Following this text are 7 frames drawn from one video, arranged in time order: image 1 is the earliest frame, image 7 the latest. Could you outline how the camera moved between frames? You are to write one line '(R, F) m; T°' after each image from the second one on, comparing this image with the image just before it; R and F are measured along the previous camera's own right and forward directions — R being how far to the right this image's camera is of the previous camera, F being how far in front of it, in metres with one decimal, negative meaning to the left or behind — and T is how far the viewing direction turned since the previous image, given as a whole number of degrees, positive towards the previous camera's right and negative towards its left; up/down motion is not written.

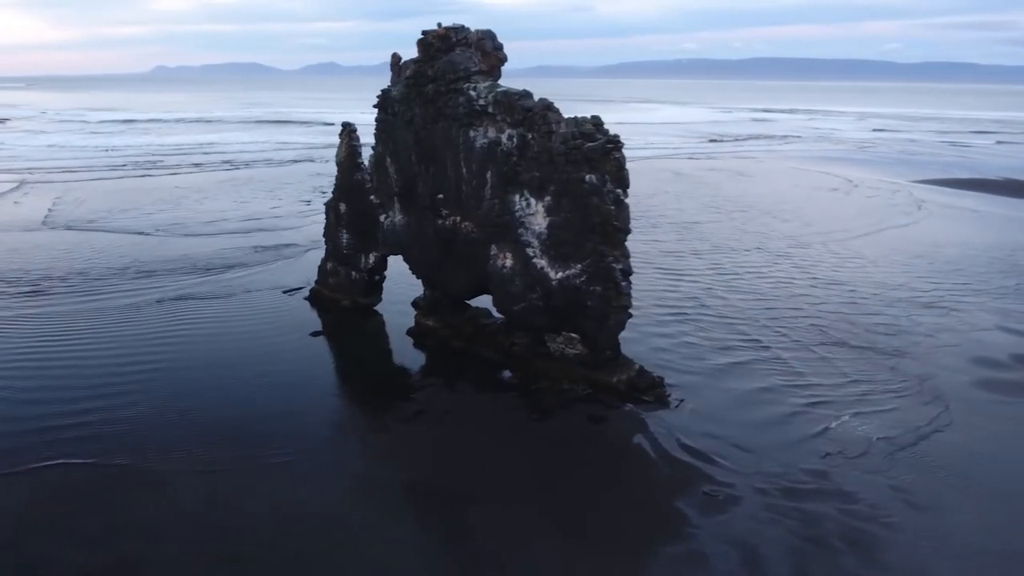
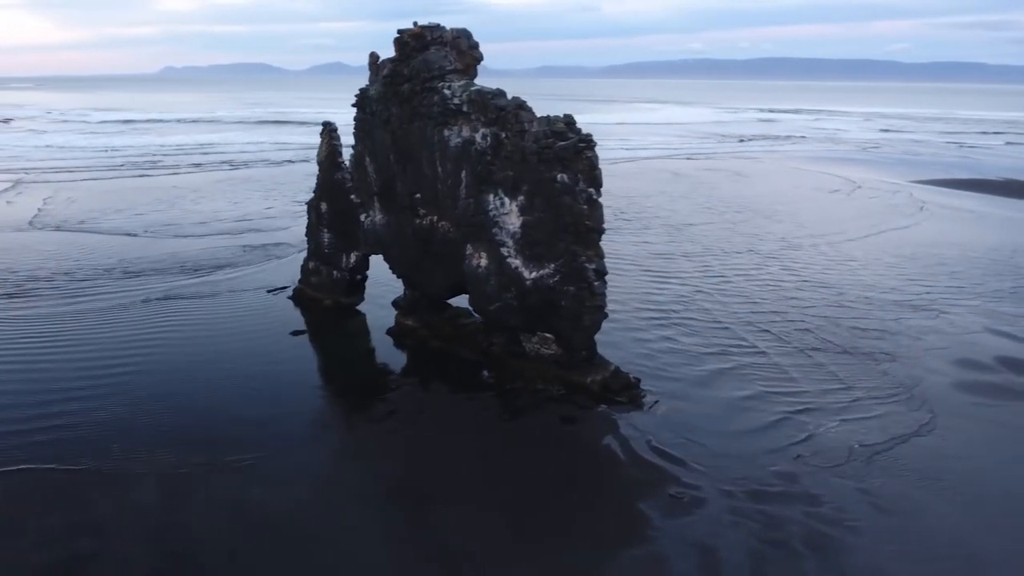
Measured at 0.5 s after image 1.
(+0.7, +0.1) m; -1°
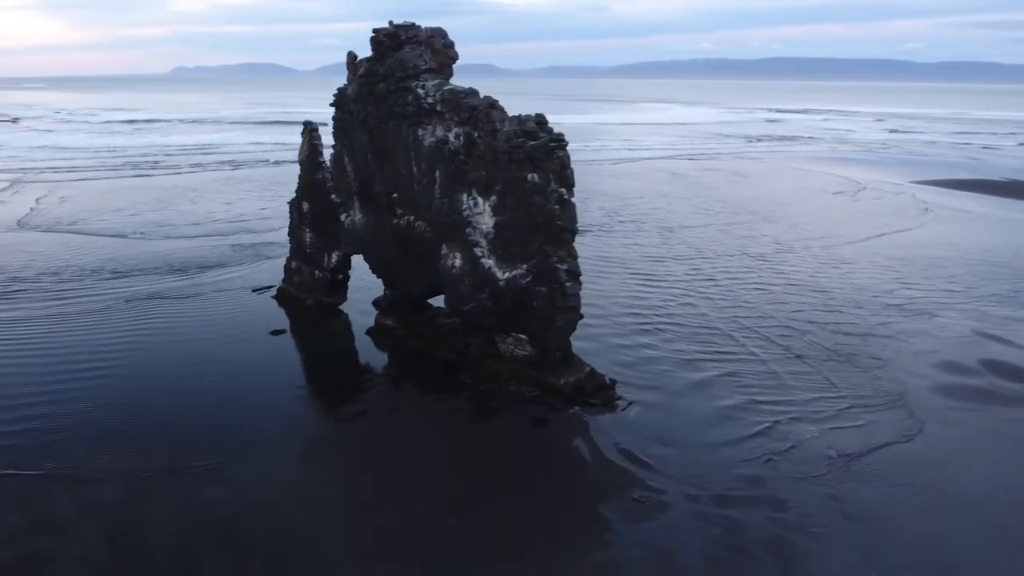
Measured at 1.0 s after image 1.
(+0.8, +0.1) m; -1°
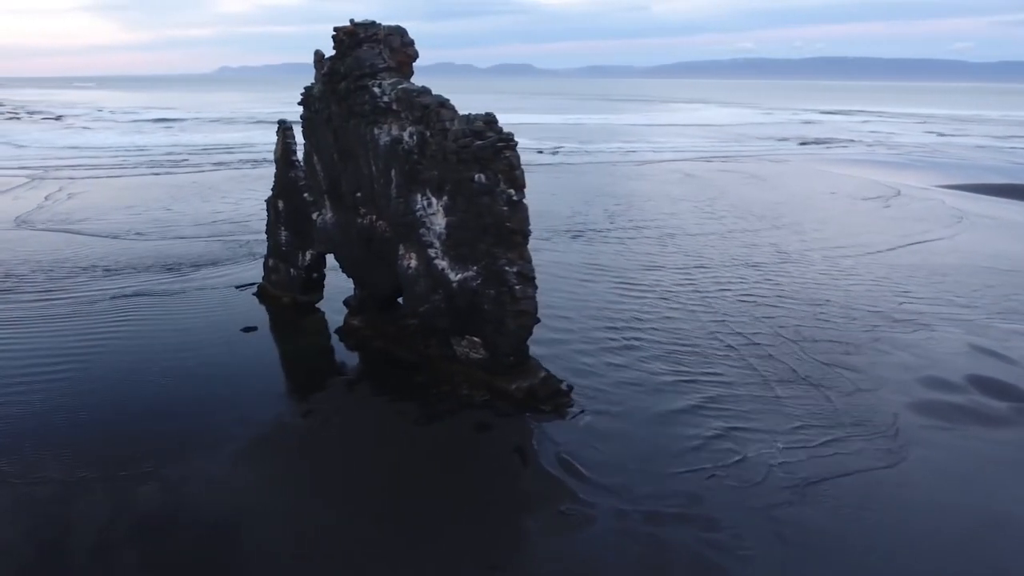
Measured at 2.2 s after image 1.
(+1.9, +0.3) m; -4°
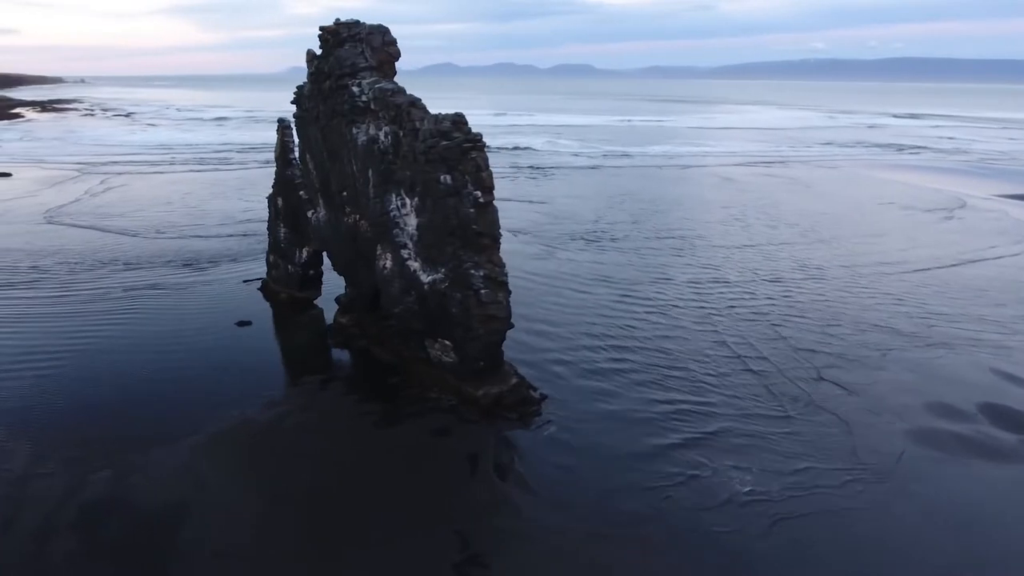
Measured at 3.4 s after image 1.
(+1.9, +0.4) m; -6°
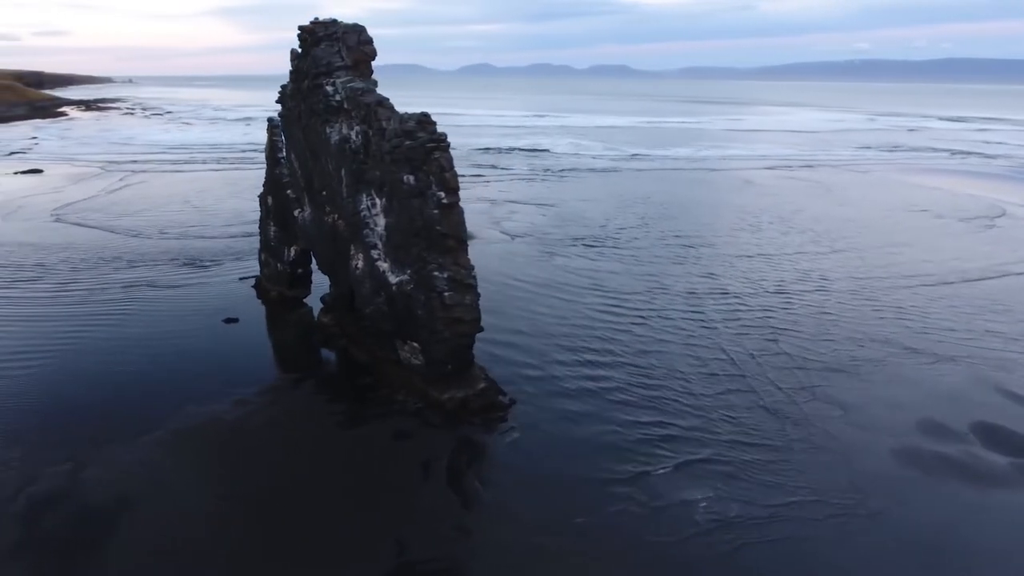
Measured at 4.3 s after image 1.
(+1.4, +0.3) m; -4°
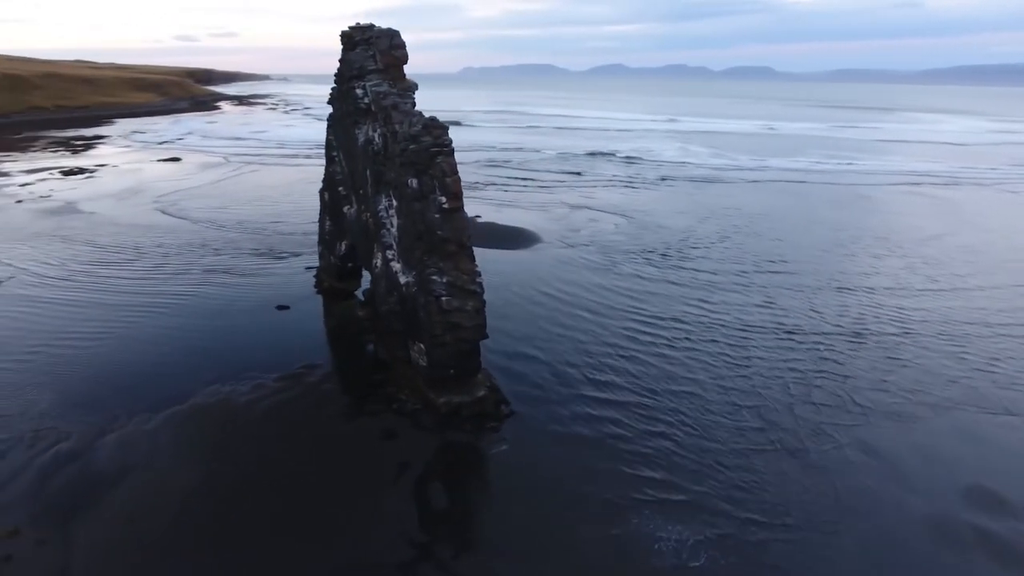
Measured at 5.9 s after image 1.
(+2.5, +0.5) m; -11°
